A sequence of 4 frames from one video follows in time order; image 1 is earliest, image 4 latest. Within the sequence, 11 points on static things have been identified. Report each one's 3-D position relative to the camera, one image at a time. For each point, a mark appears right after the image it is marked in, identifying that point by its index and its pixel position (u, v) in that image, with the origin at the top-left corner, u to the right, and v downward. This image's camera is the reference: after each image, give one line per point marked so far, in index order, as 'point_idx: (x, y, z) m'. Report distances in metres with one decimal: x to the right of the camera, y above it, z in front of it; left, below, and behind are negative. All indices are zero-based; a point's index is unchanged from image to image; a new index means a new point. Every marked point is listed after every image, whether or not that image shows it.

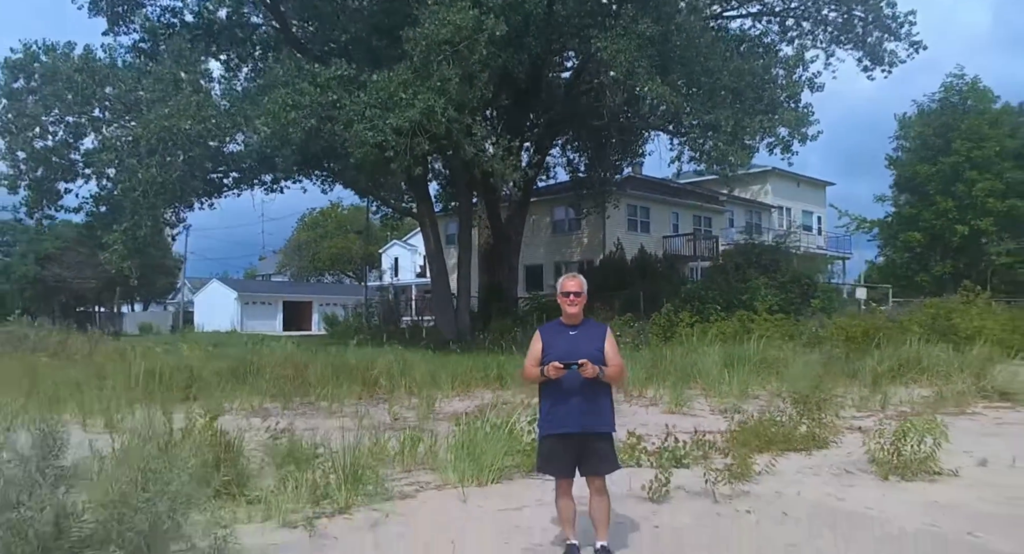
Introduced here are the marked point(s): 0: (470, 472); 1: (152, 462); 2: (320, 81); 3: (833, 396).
0: (-0.3, -1.5, +5.9) m
1: (-2.1, -1.0, +4.2) m
2: (-4.7, +4.9, +18.3) m
3: (+4.2, -1.5, +9.5) m
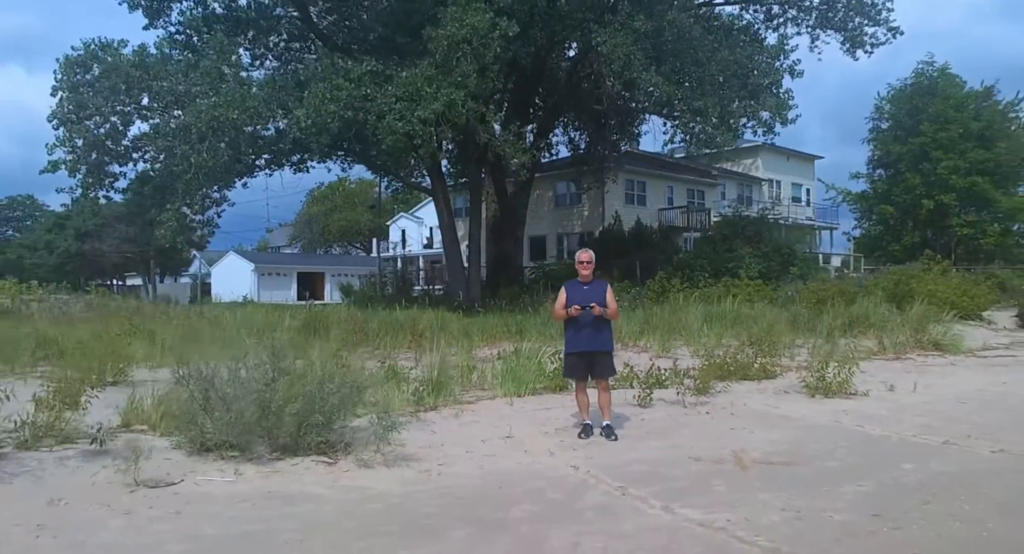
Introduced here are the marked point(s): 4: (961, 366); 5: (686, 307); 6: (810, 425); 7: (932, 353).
0: (0.0, -1.3, +8.3) m
1: (-1.8, -0.8, +6.6) m
2: (-4.4, +5.6, +20.5) m
3: (+4.5, -1.1, +12.0) m
4: (+7.7, -1.5, +12.4) m
5: (+3.8, -0.6, +15.7) m
6: (+3.2, -1.5, +7.7) m
7: (+7.9, -1.4, +13.6) m
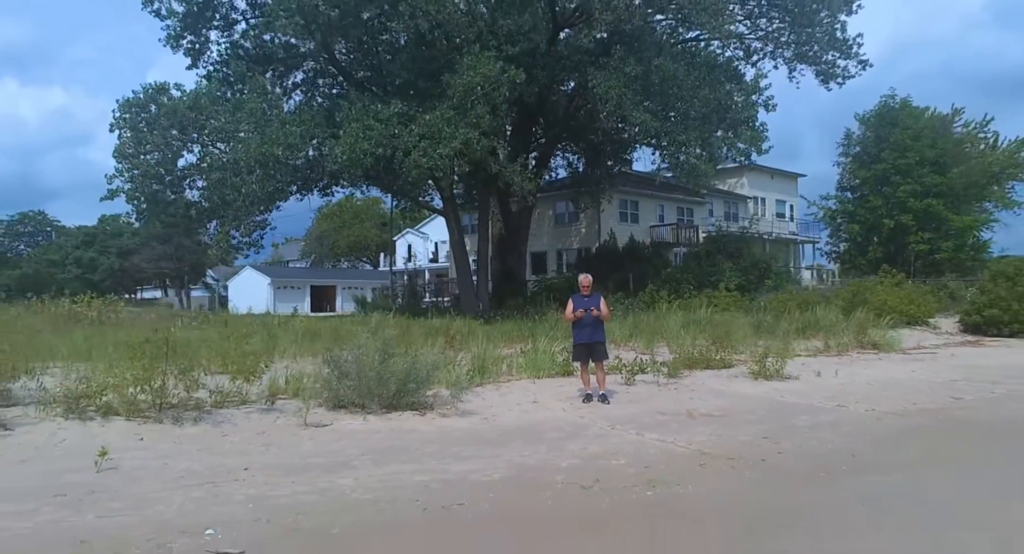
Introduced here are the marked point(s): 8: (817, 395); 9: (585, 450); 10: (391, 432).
0: (+0.3, -1.5, +11.4) m
1: (-1.5, -1.0, +9.7) m
2: (-4.2, +5.2, +23.6) m
3: (+4.9, -1.3, +15.0) m
4: (+8.0, -1.8, +15.4) m
5: (+4.1, -1.0, +18.7) m
6: (+3.5, -1.8, +10.7) m
7: (+8.2, -1.7, +16.7) m
8: (+4.6, -1.8, +11.0) m
9: (+0.7, -1.7, +7.2) m
10: (-1.4, -1.7, +8.0) m
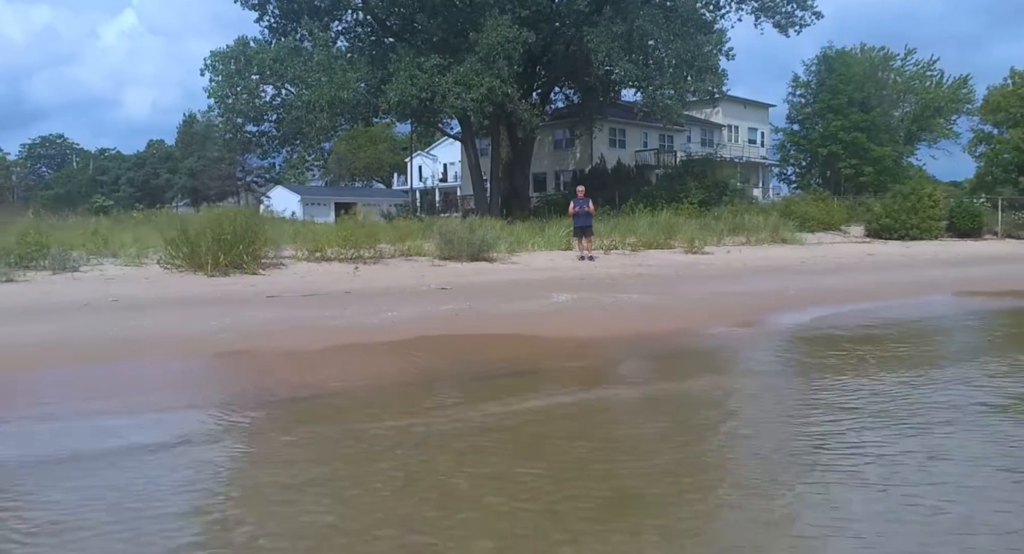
0: (+0.9, +0.8, +18.6) m
1: (-0.8, +1.0, +16.9) m
2: (-3.6, +8.7, +30.0) m
3: (+5.4, +1.3, +22.3) m
4: (+8.6, +0.9, +22.8) m
5: (+4.6, +2.1, +25.9) m
6: (+4.1, +0.4, +18.1) m
7: (+8.8, +1.1, +24.0) m
8: (+5.2, +0.4, +18.3) m
9: (+1.4, +0.1, +14.5) m
10: (-0.7, +0.2, +15.3) m
